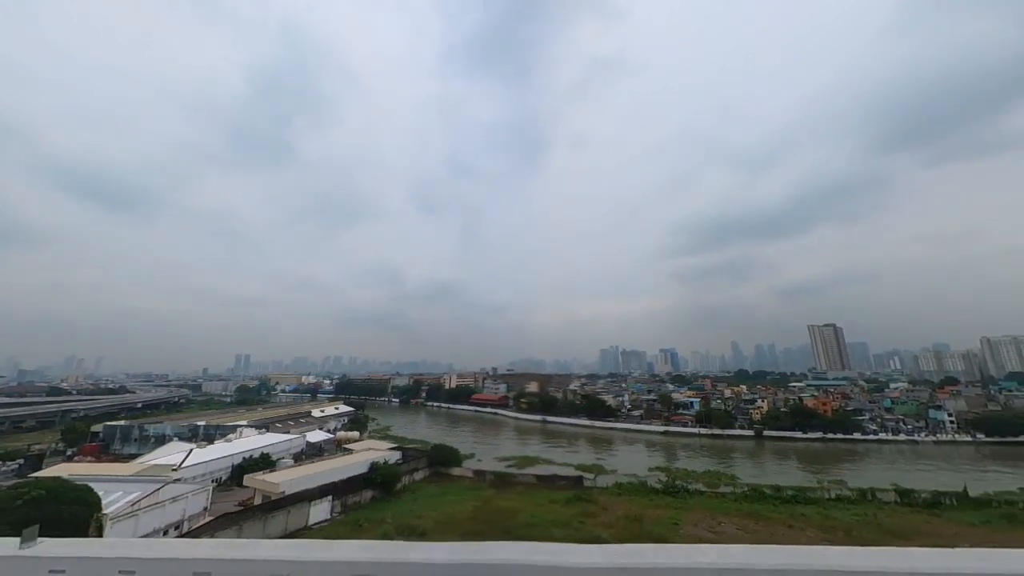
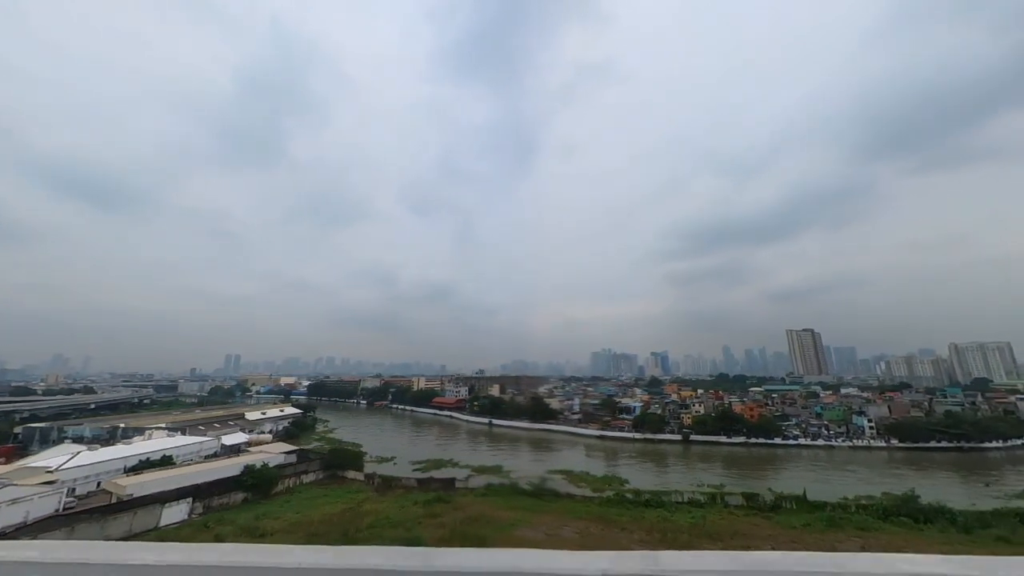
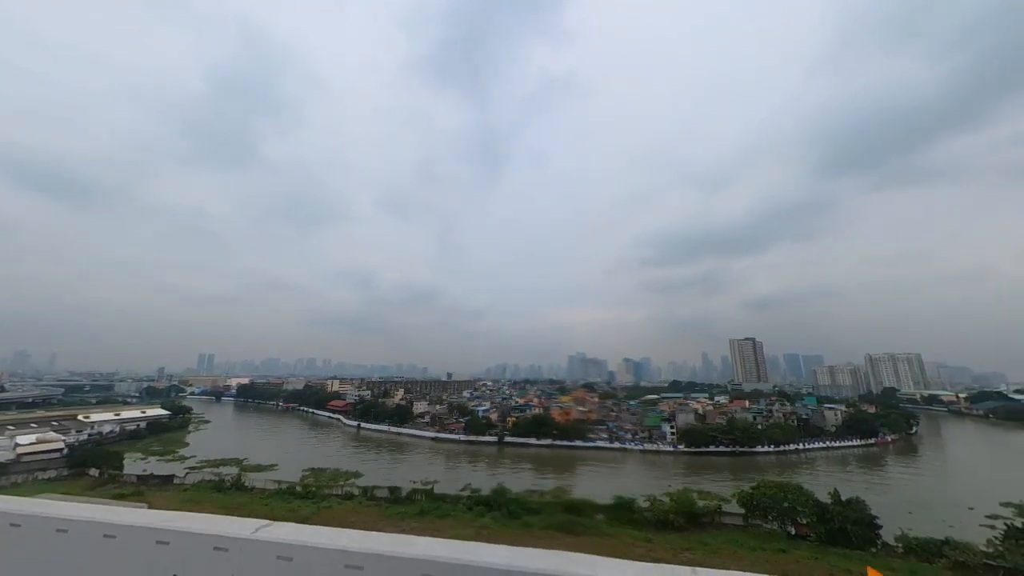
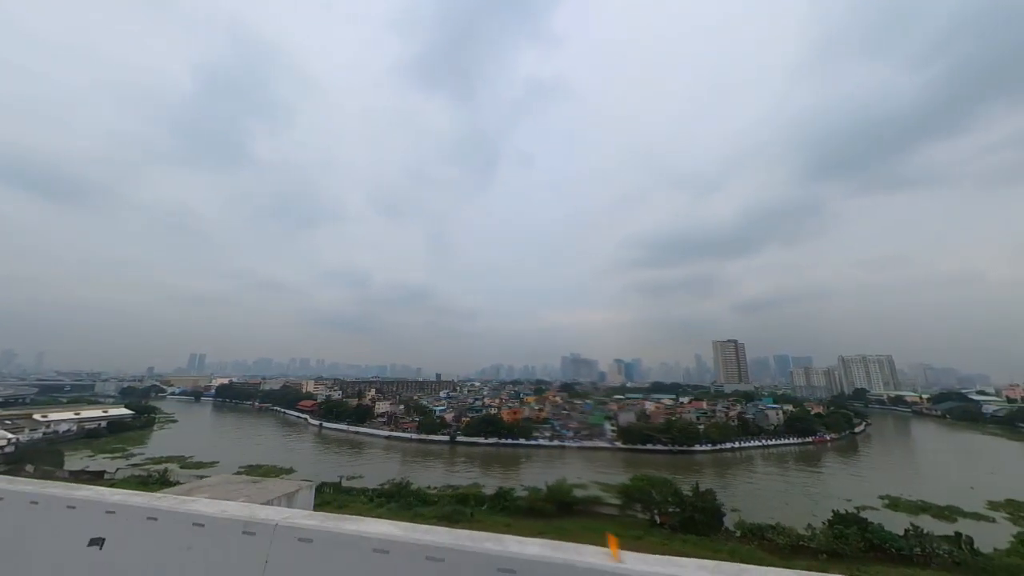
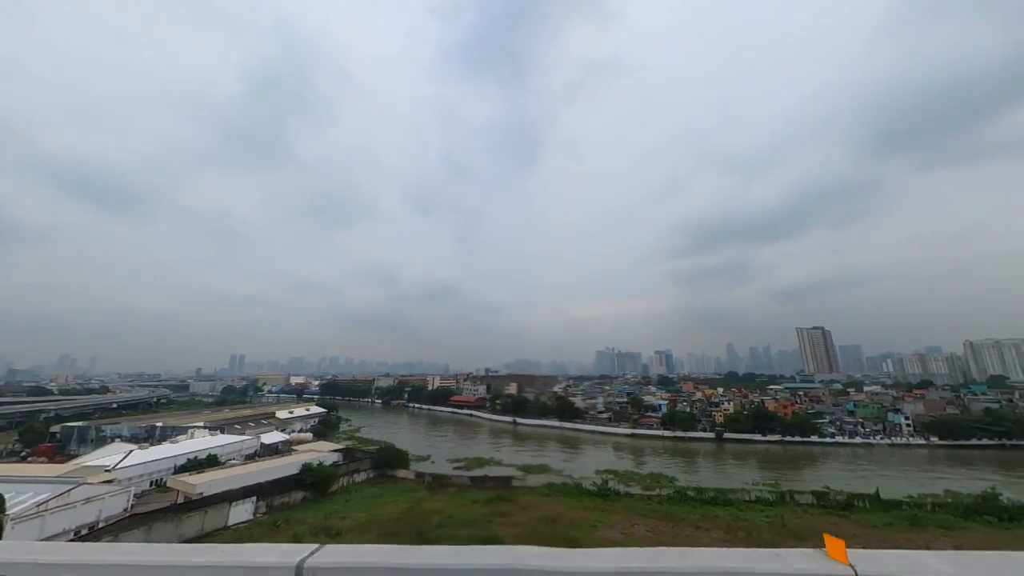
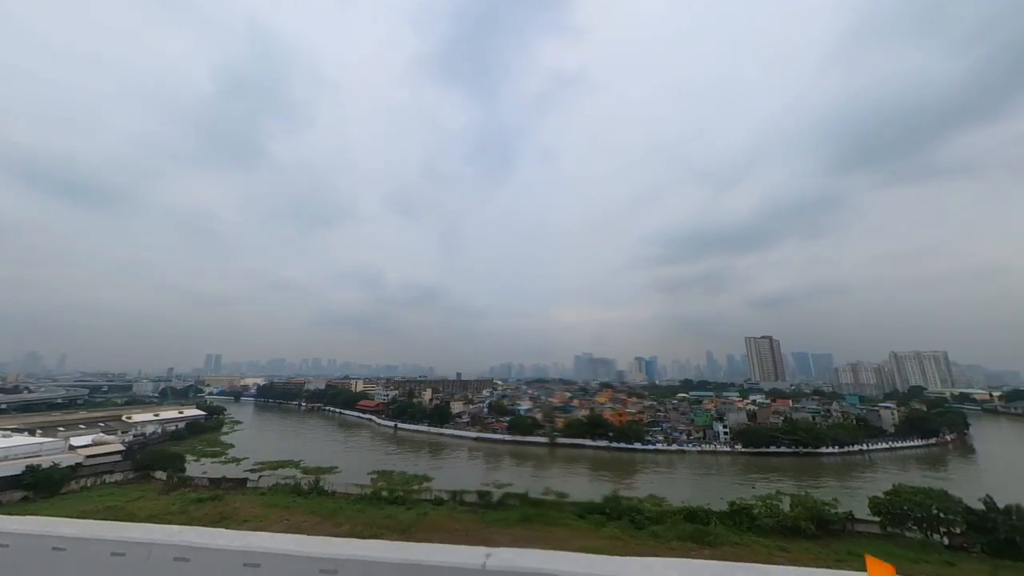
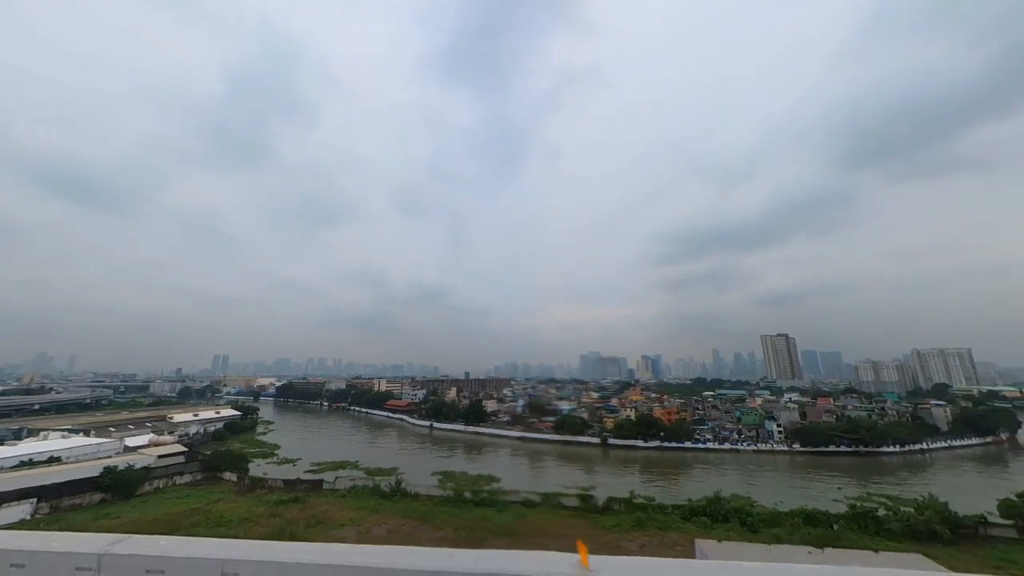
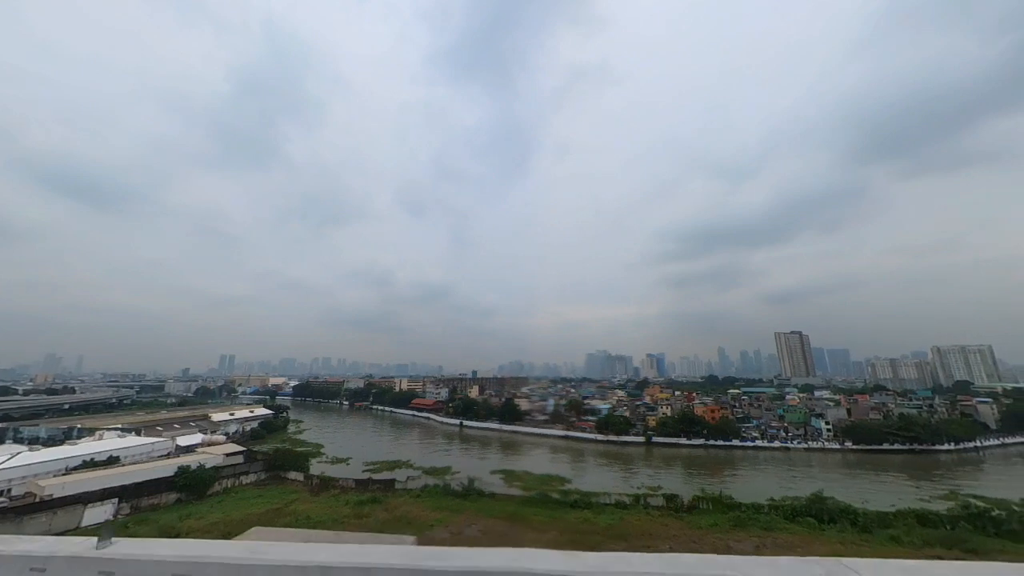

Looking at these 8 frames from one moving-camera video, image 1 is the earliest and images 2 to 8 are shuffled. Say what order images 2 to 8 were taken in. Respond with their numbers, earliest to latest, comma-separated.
5, 2, 8, 7, 6, 3, 4
